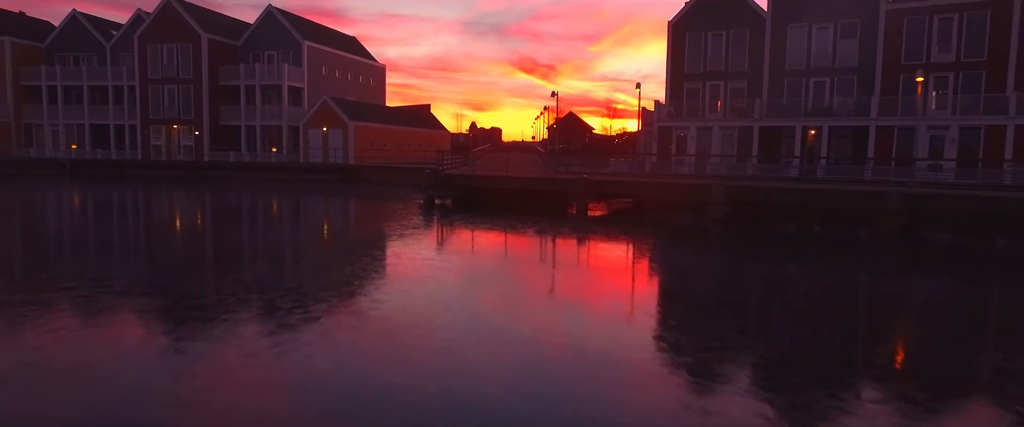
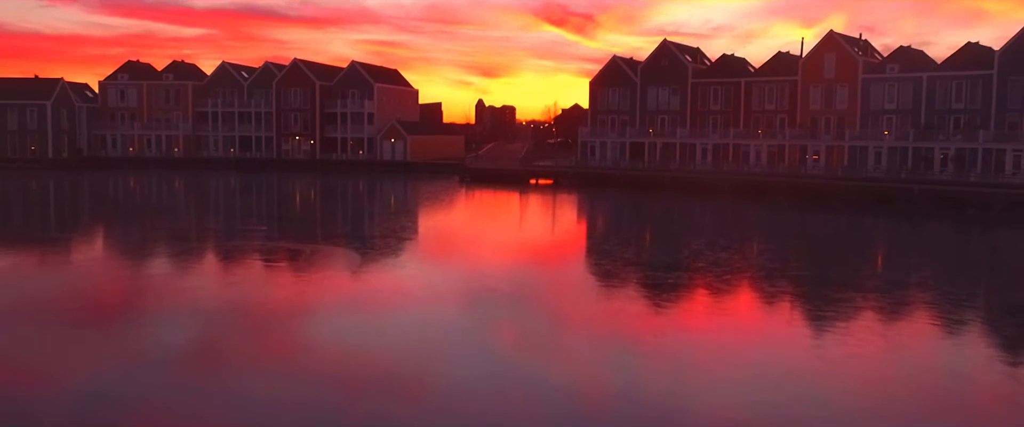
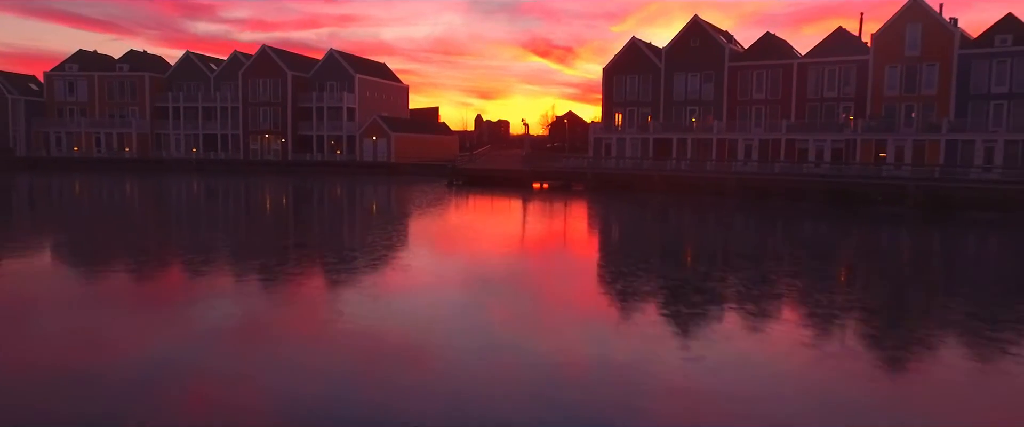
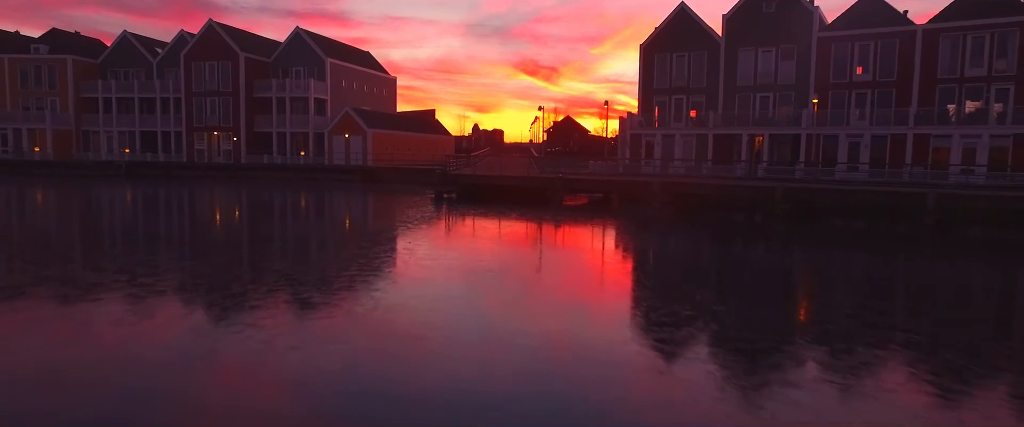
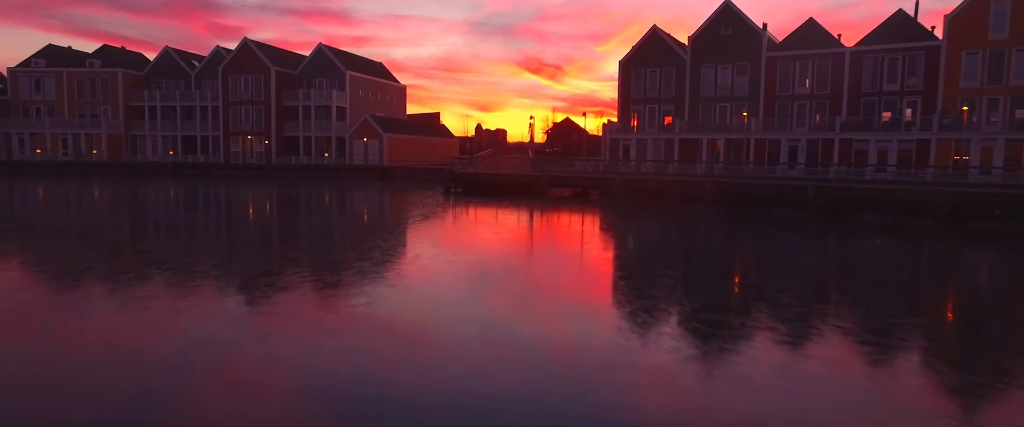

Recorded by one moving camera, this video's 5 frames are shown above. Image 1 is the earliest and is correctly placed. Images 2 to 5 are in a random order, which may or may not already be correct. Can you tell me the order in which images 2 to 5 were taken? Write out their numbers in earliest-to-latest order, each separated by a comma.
4, 5, 3, 2
